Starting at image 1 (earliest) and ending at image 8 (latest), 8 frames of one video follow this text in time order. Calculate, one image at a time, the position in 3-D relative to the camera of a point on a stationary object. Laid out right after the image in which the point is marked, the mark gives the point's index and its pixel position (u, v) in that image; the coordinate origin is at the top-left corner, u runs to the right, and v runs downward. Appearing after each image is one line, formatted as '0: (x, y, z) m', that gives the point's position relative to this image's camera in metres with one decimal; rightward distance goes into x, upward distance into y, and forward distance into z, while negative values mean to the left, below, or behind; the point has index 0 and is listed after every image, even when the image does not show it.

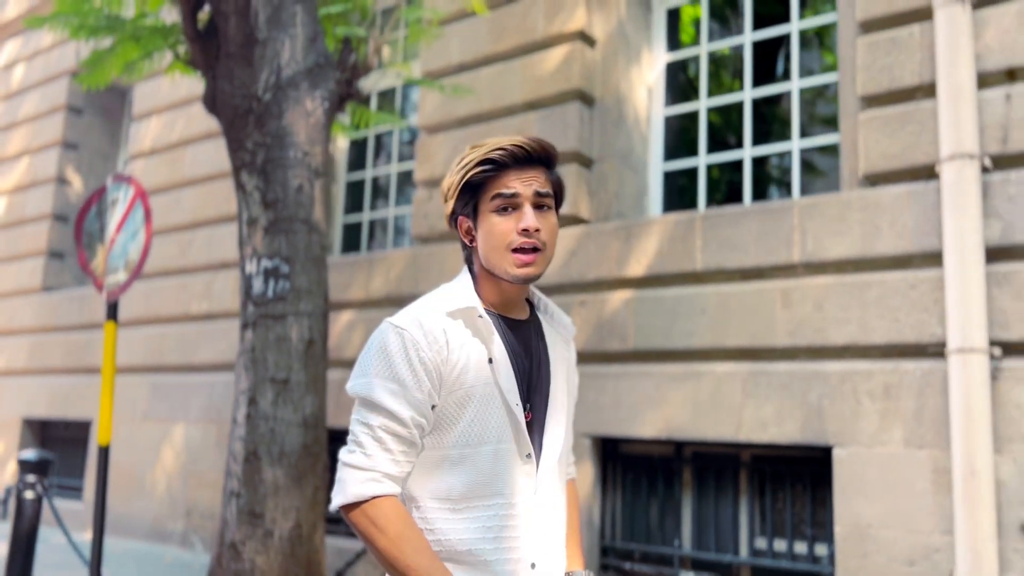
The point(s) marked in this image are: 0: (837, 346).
0: (+2.2, -0.4, +5.8) m
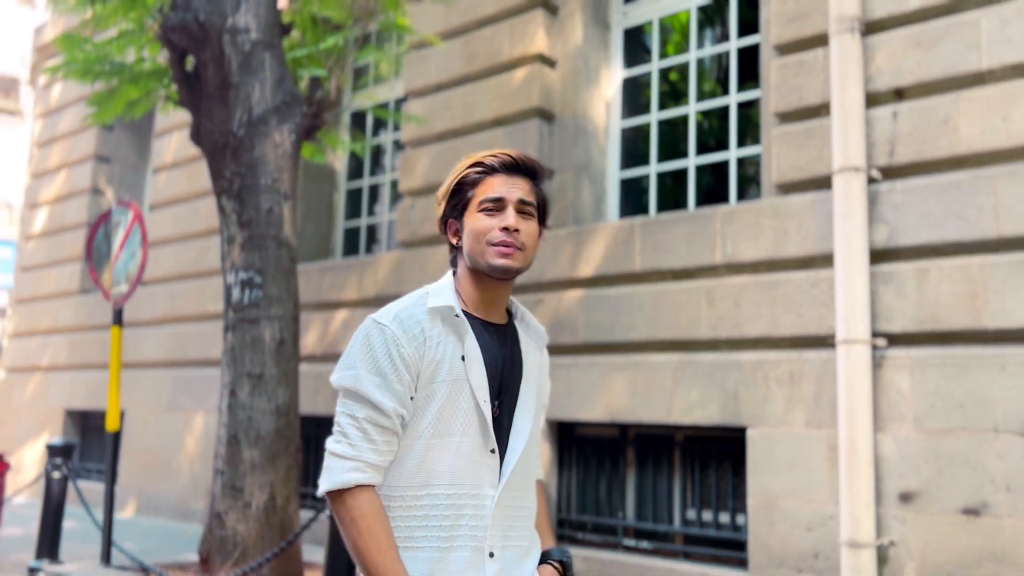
0: (+1.8, -0.4, +6.5) m
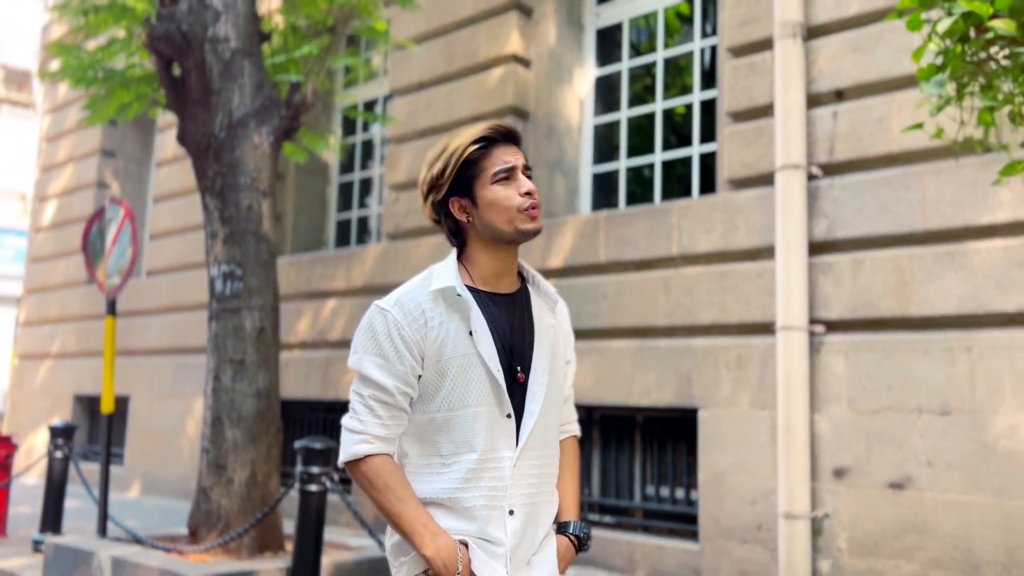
0: (+1.5, -0.3, +7.0) m
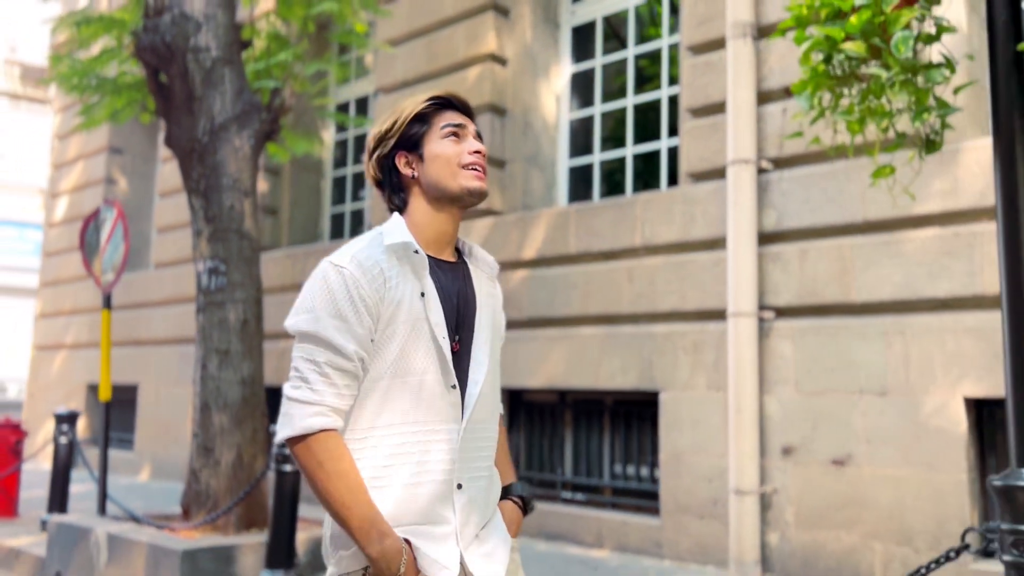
0: (+1.3, -0.2, +7.3) m
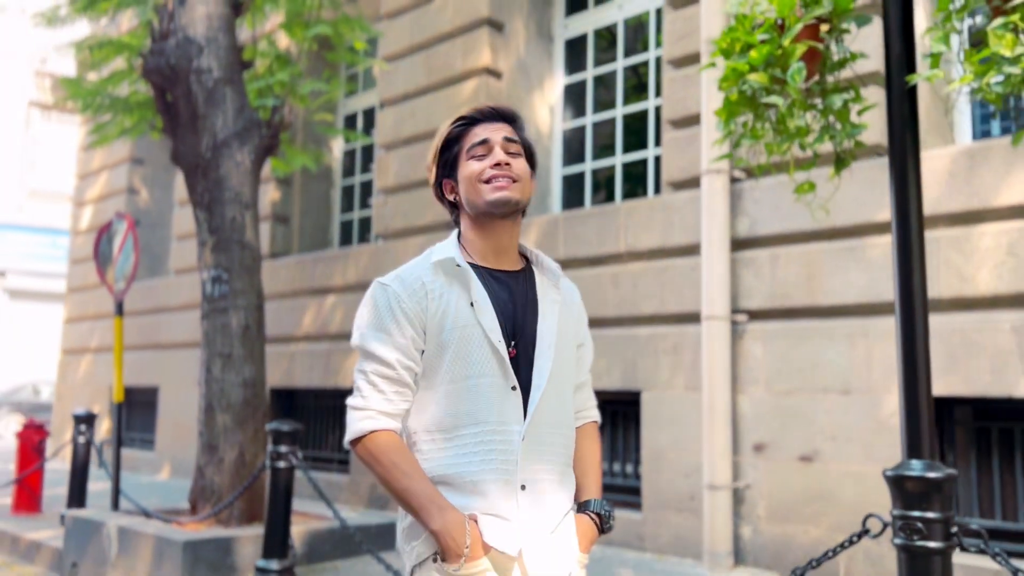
0: (+1.2, -0.2, +7.6) m
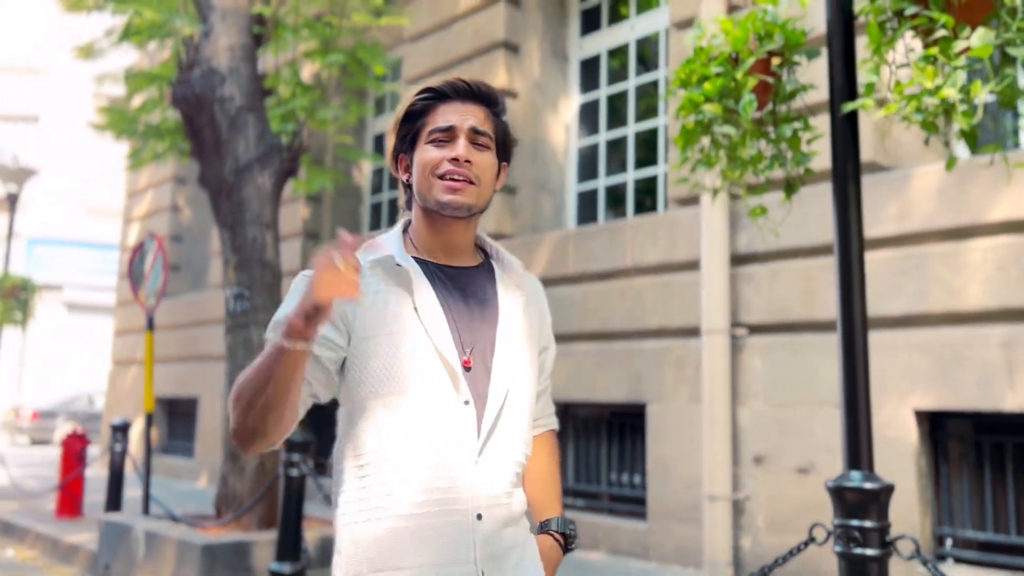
0: (+1.2, -0.4, +7.8) m
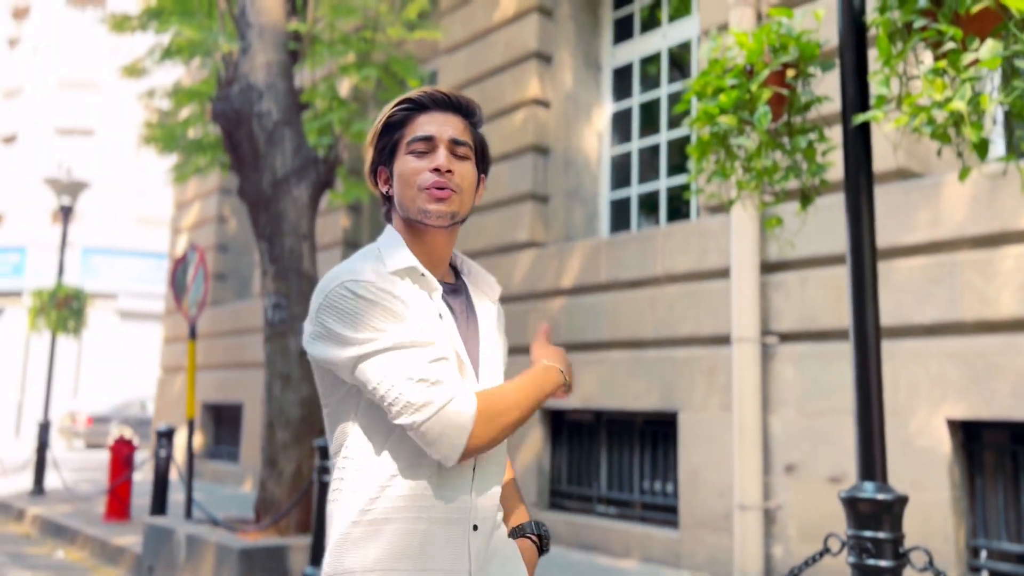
0: (+1.5, -0.4, +7.8) m
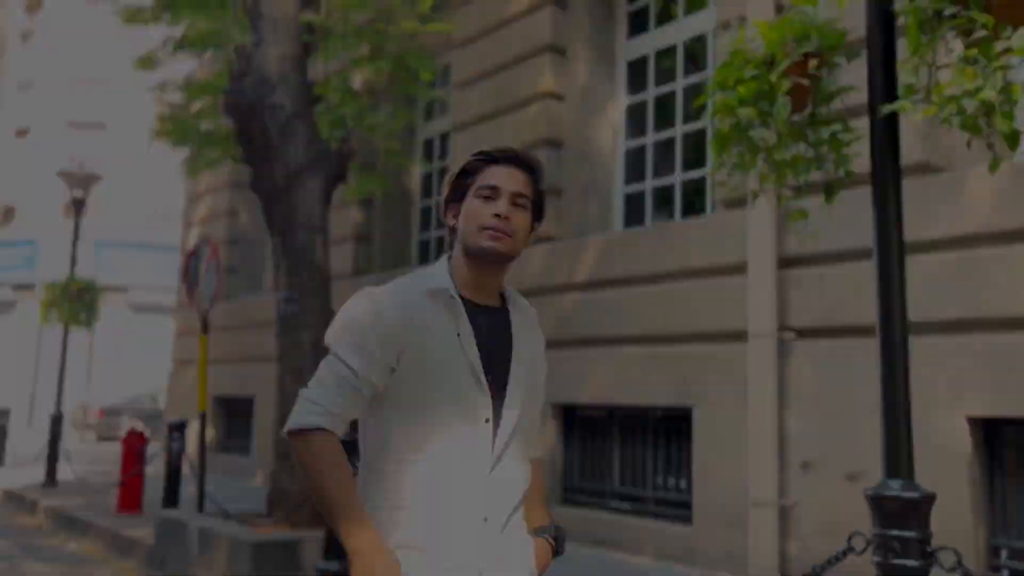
0: (+1.6, -0.4, +7.8) m
